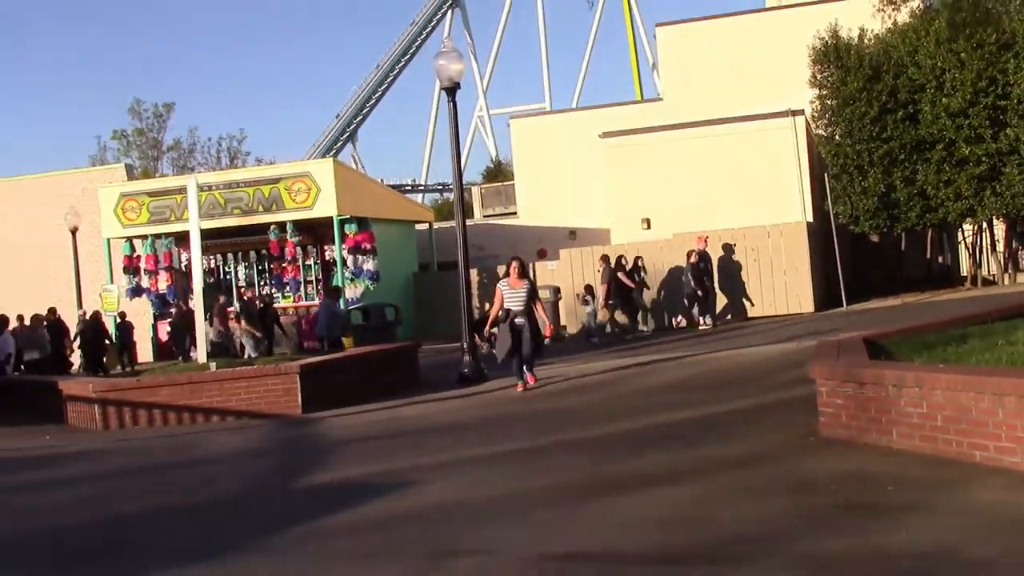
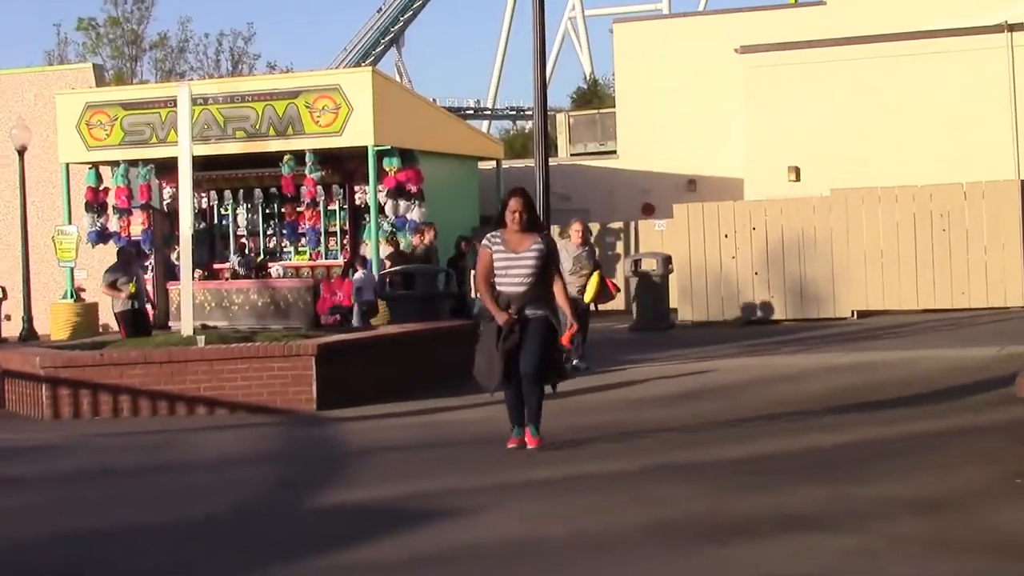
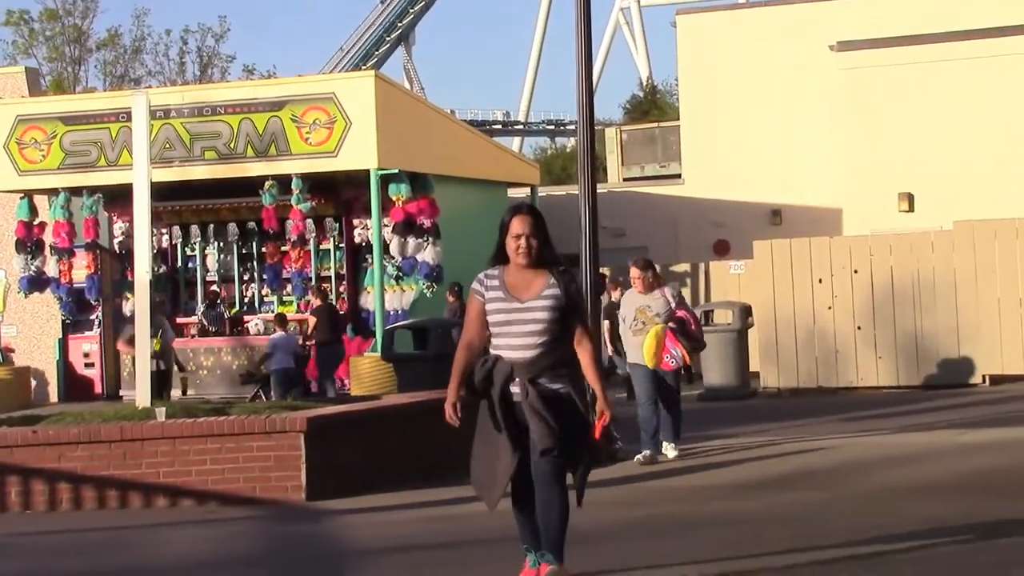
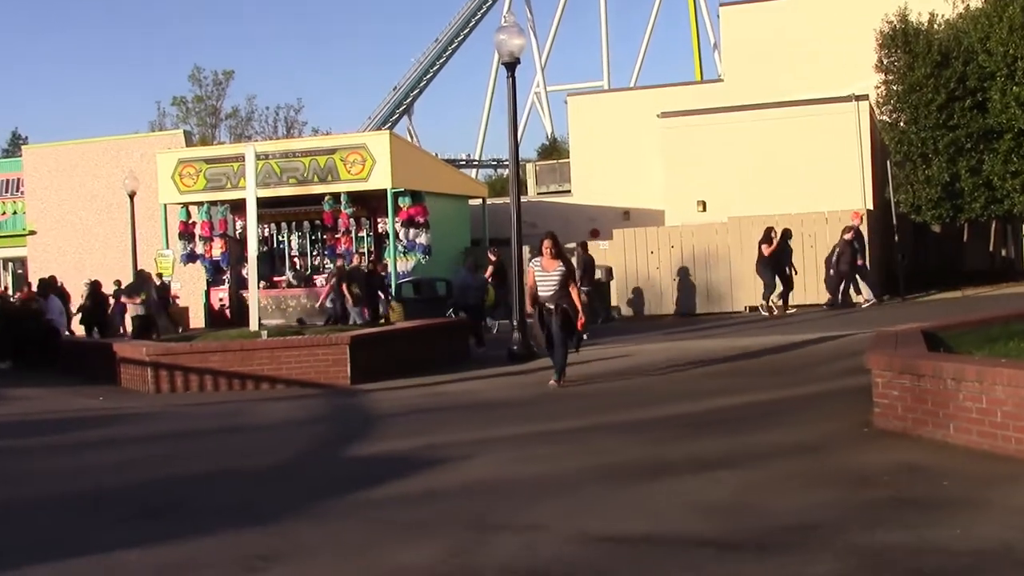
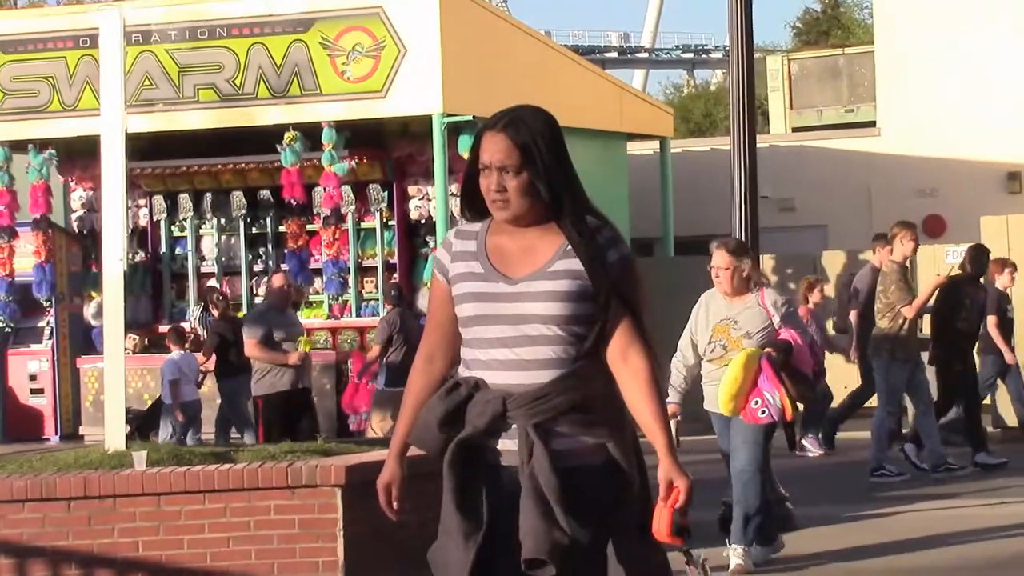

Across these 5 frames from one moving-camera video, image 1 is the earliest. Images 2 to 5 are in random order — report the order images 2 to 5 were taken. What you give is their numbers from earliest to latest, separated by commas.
4, 2, 3, 5
